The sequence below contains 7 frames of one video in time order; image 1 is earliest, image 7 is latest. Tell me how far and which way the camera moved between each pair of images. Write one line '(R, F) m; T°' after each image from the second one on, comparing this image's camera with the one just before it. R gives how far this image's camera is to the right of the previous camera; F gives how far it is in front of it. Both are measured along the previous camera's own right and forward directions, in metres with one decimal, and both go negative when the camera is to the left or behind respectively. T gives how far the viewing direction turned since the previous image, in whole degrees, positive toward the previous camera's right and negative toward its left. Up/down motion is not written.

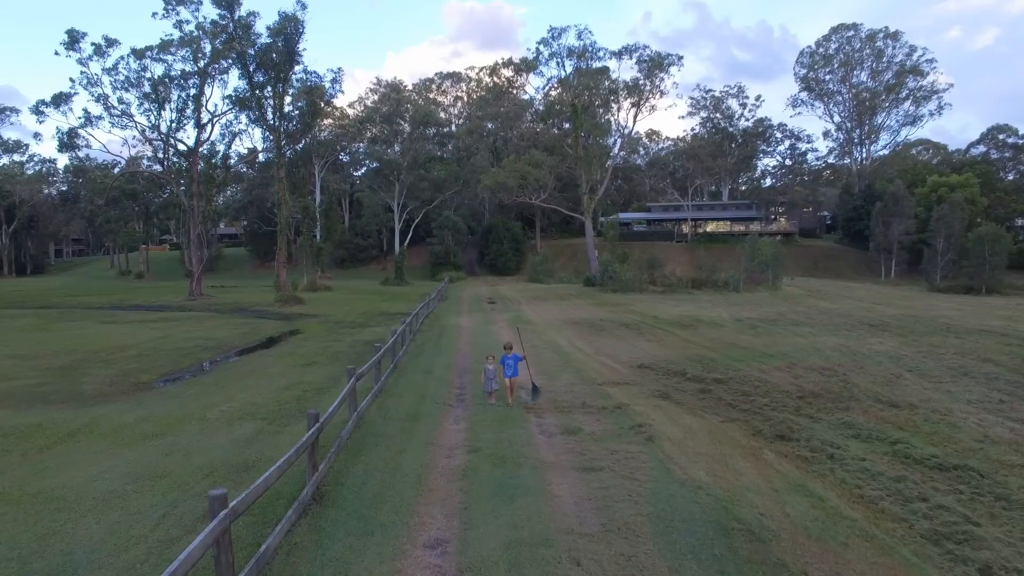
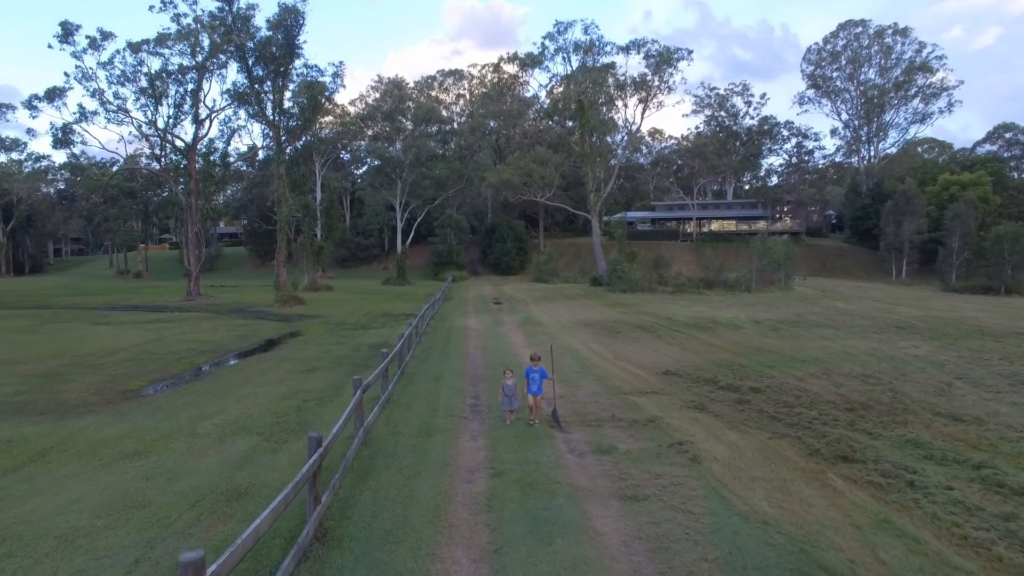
(-0.3, +0.9) m; 0°
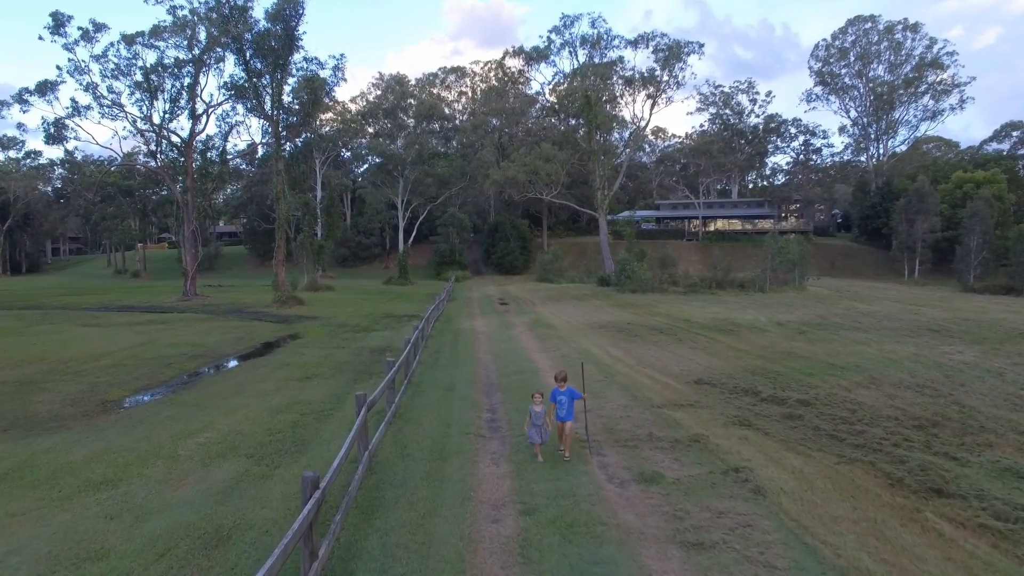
(-0.3, +1.0) m; 0°
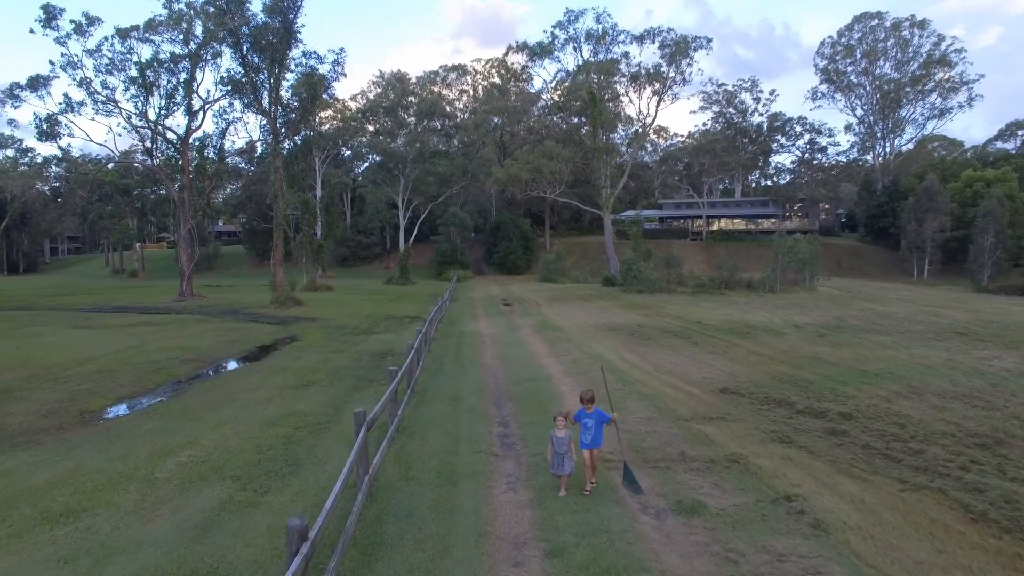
(-0.2, +0.8) m; 0°
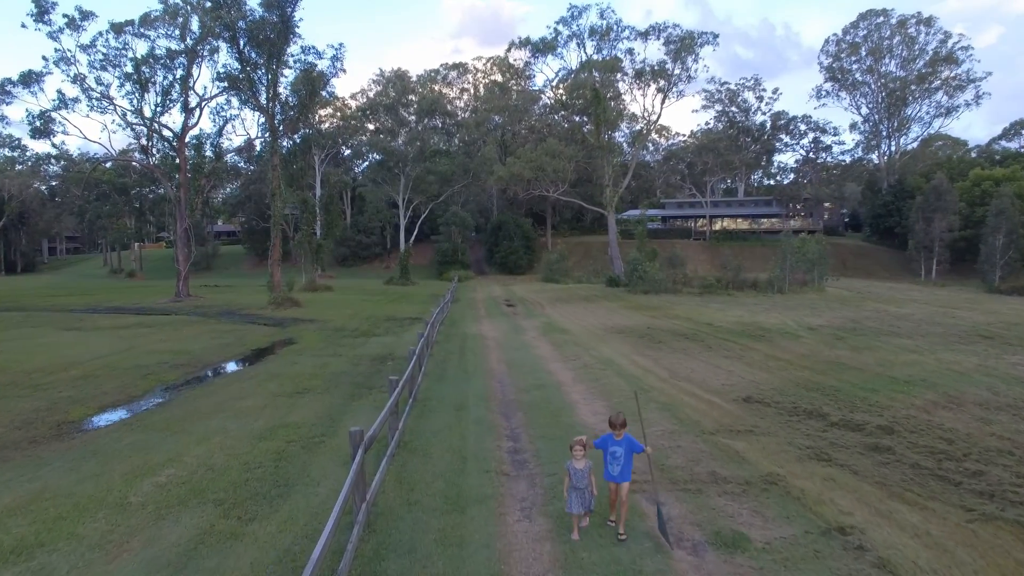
(-0.1, +0.7) m; 0°
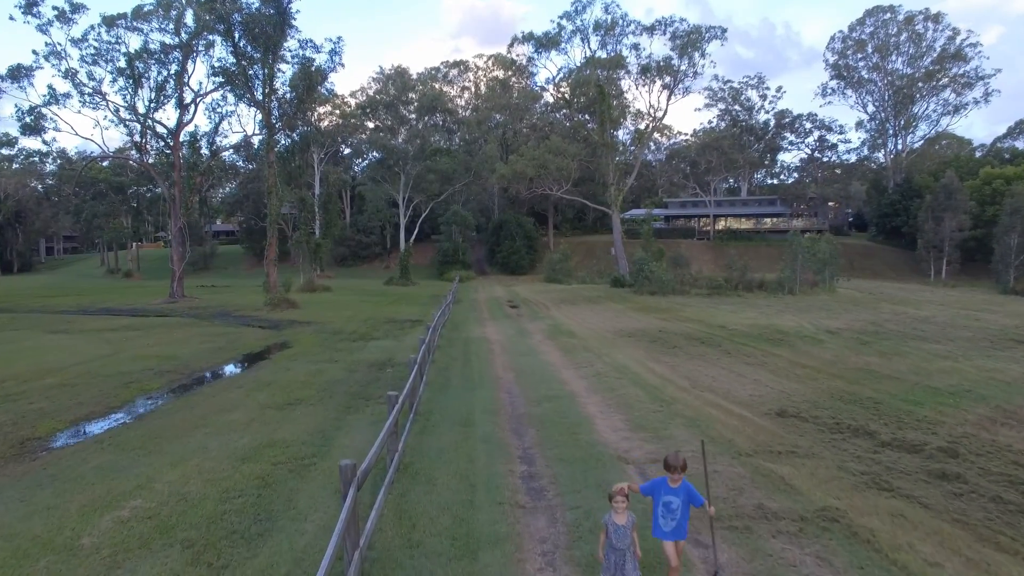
(-0.1, +0.8) m; 0°
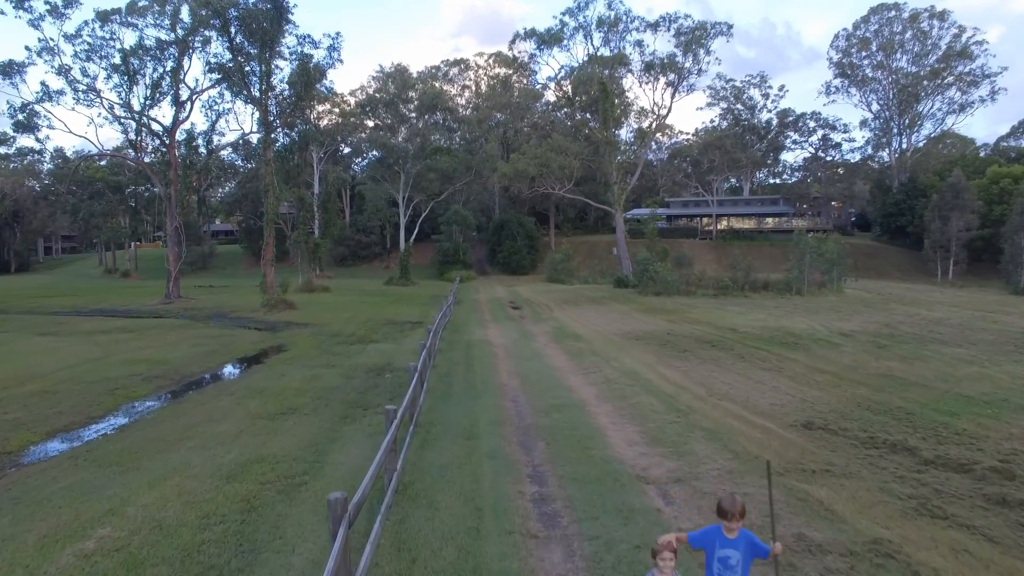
(-0.1, +0.6) m; 0°
